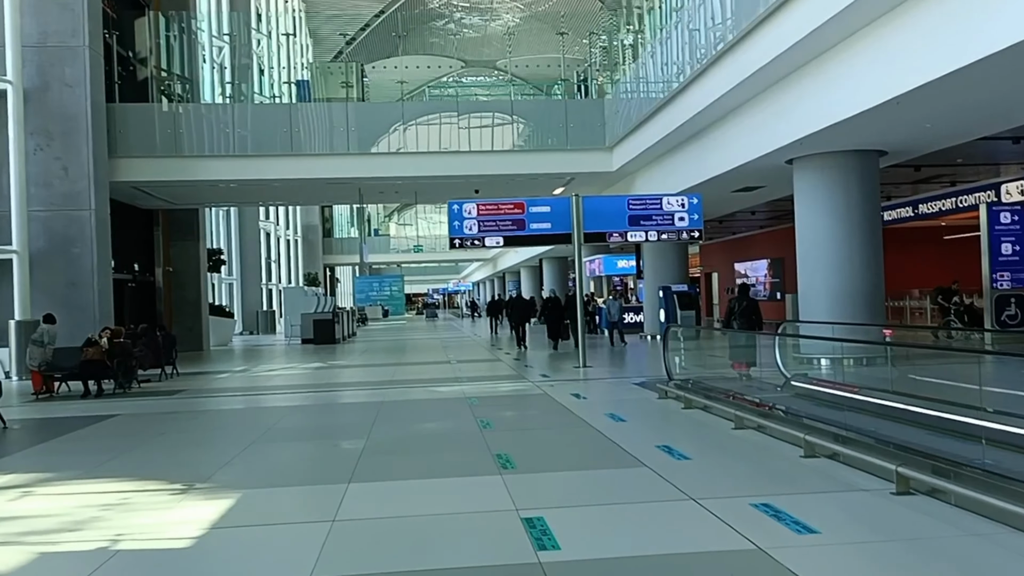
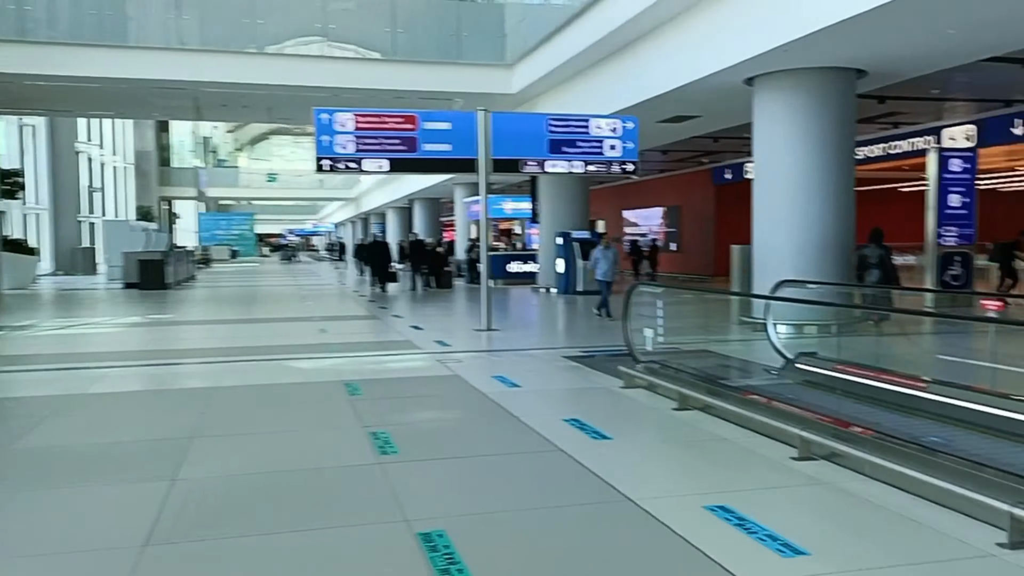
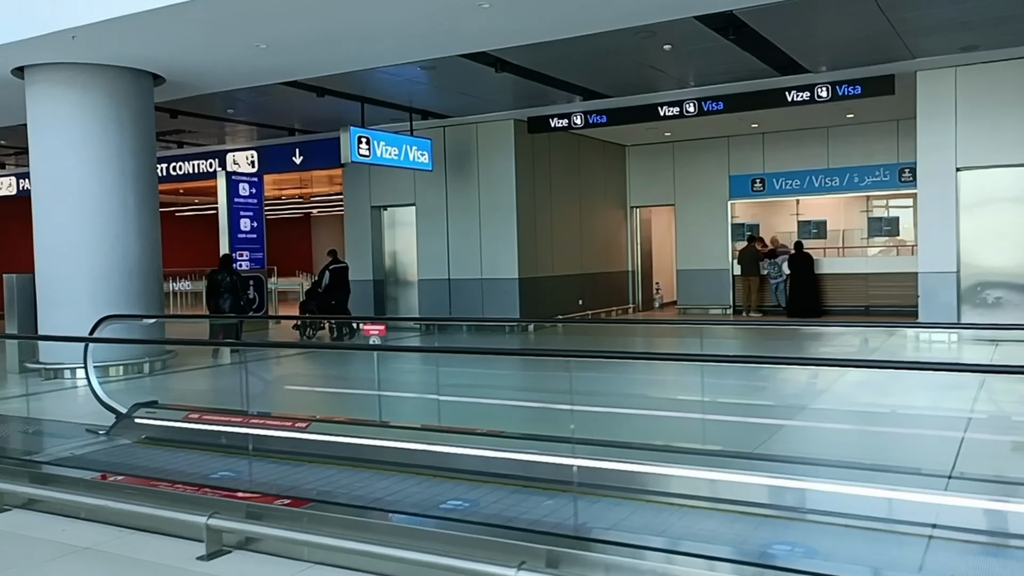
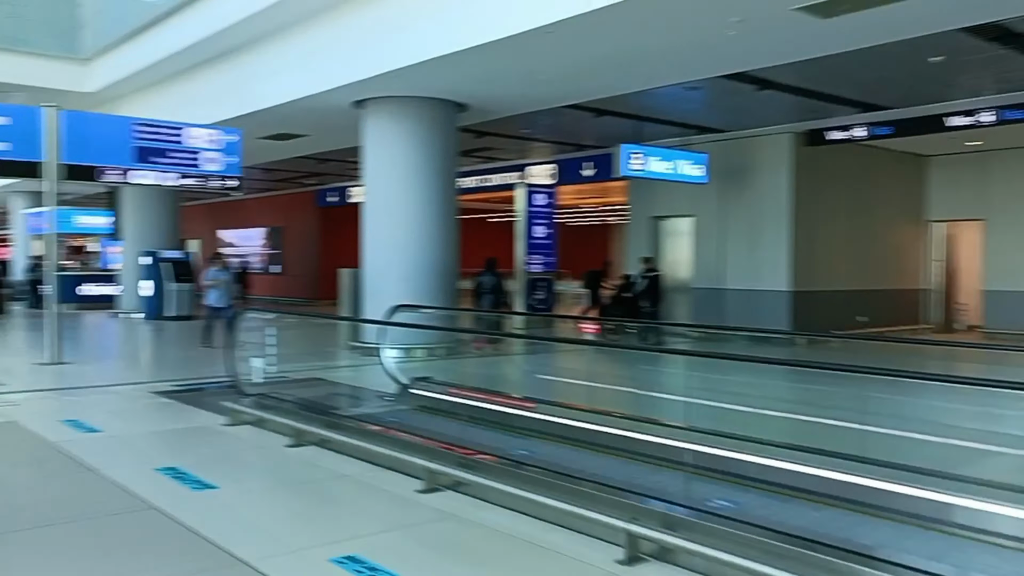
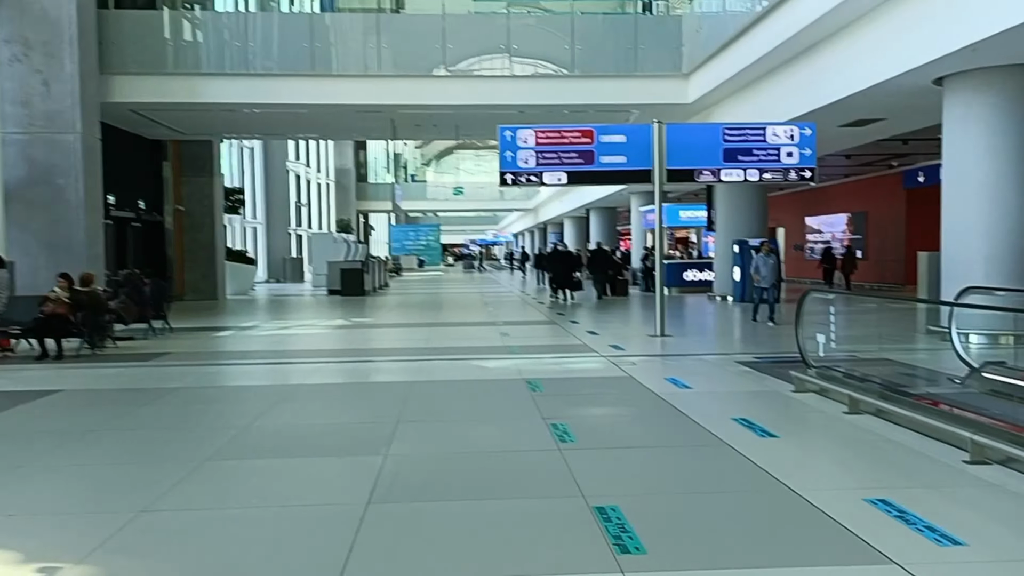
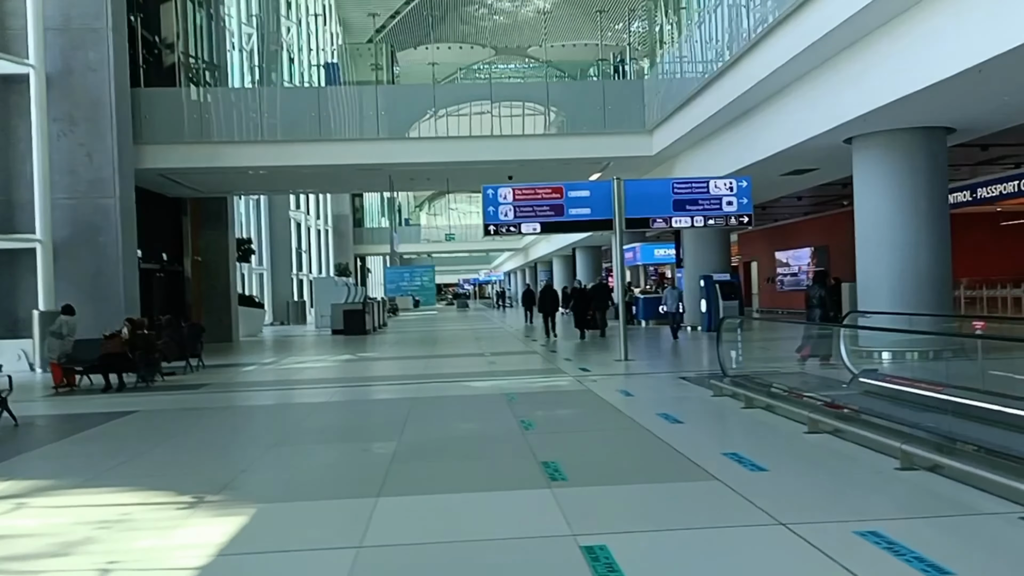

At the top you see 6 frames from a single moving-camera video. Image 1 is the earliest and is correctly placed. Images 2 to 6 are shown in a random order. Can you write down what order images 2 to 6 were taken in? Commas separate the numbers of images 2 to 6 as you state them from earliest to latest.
6, 5, 2, 4, 3
